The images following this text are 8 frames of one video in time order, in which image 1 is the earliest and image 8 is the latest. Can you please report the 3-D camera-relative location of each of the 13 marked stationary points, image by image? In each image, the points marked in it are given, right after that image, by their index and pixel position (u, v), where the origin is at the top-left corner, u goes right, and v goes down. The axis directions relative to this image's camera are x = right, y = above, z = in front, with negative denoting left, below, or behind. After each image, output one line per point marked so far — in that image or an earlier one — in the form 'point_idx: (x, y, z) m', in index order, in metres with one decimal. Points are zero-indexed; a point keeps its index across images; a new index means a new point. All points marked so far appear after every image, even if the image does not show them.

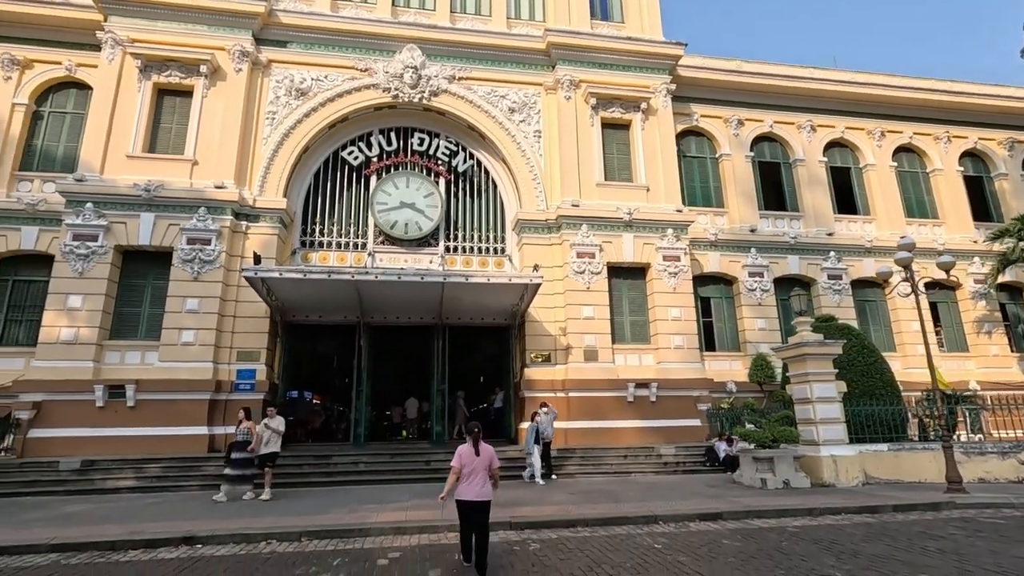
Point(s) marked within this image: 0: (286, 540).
0: (-3.2, -3.5, +7.5) m
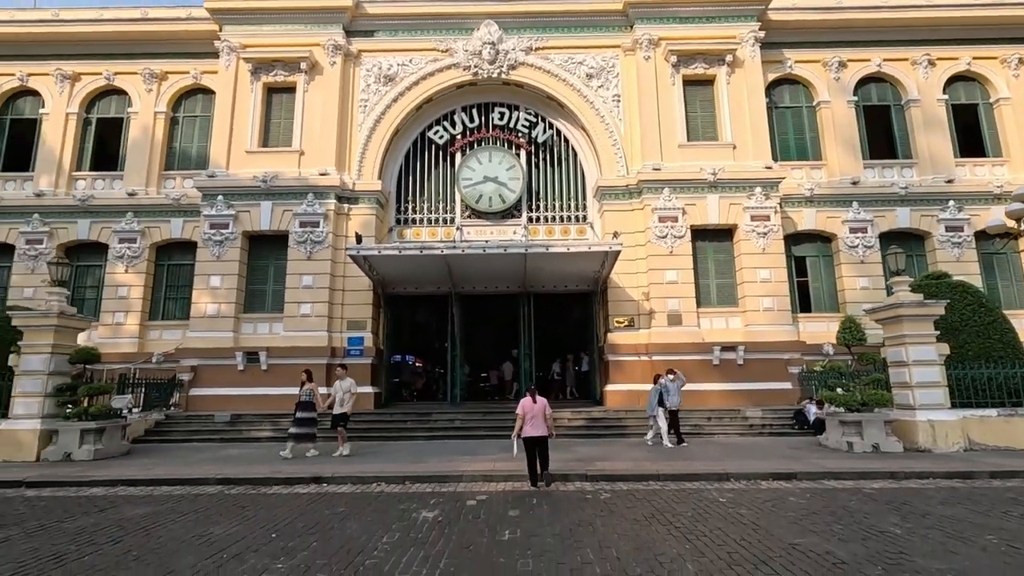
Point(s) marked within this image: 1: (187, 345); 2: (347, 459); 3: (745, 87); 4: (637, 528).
0: (-2.0, -3.2, +8.8) m
1: (-10.1, -1.8, +16.8) m
2: (-3.3, -3.4, +10.7) m
3: (+8.0, +6.9, +18.5) m
4: (+1.4, -2.7, +6.1) m
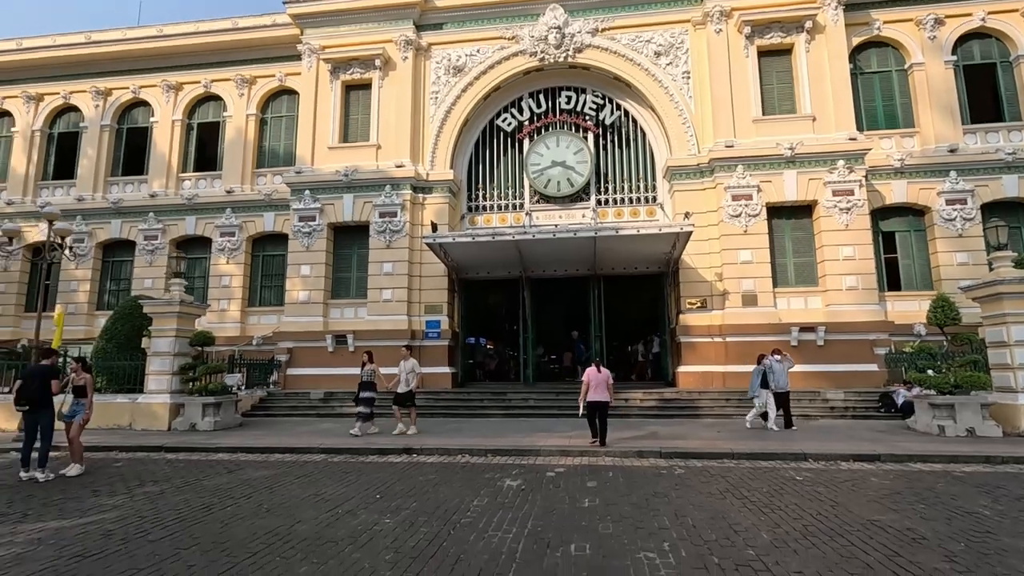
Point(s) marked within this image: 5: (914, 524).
0: (-0.6, -2.9, +9.5) m
1: (-7.8, -1.4, +18.4) m
2: (-1.7, -3.1, +11.5) m
3: (+10.3, +7.7, +17.5) m
4: (+2.4, -2.5, +6.4) m
5: (+4.0, -2.3, +5.4) m
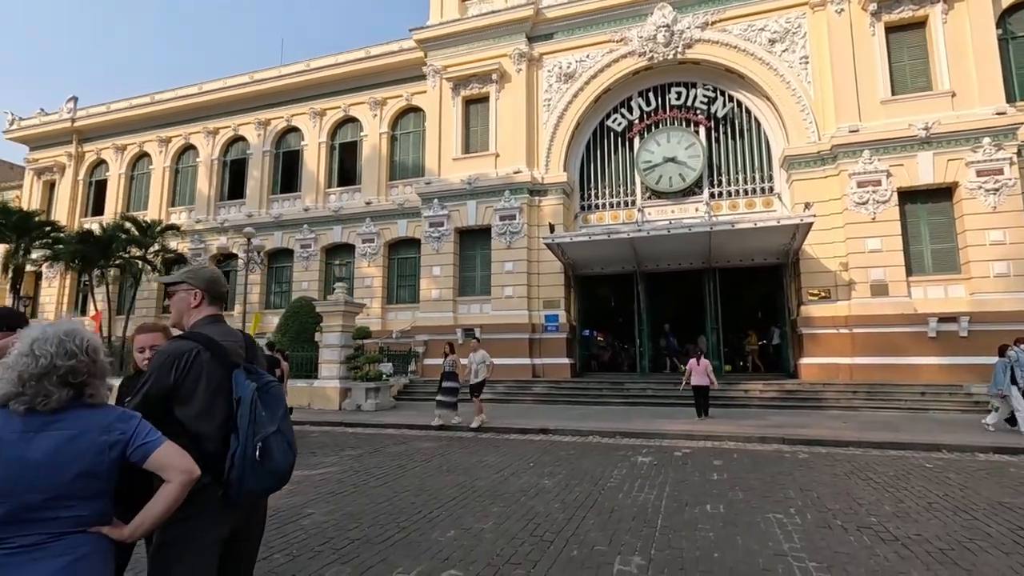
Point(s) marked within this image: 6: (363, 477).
0: (+1.8, -2.9, +10.5) m
1: (-3.5, -1.4, +20.6) m
2: (+1.2, -3.1, +12.8) m
3: (+13.8, +8.0, +16.3) m
4: (+4.2, -2.5, +6.9) m
5: (+5.6, -2.3, +5.7) m
6: (-2.1, -2.6, +7.4) m
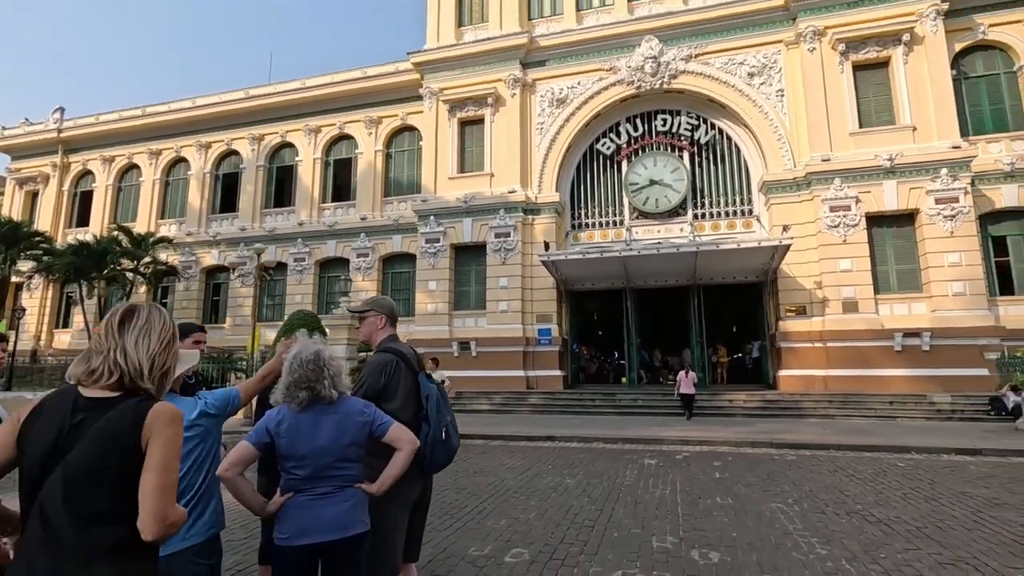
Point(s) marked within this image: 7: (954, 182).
0: (+2.0, -3.2, +11.3) m
1: (-3.8, -1.9, +21.2) m
2: (+1.2, -3.5, +13.5) m
3: (+13.8, +7.5, +17.9) m
4: (+4.5, -2.8, +7.9) m
5: (+6.1, -2.6, +6.6) m
6: (-1.7, -2.9, +8.0) m
7: (+13.9, +3.3, +16.9) m
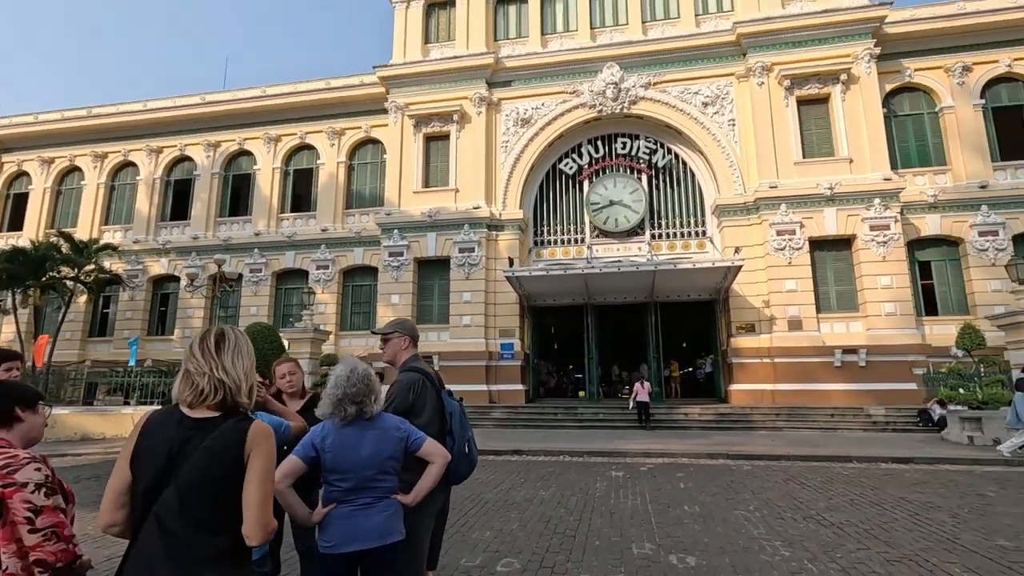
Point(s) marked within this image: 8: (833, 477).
0: (+1.3, -3.6, +11.7) m
1: (-5.3, -2.4, +21.0) m
2: (+0.4, -3.9, +13.8) m
3: (+12.7, +6.7, +19.4) m
4: (+4.2, -3.1, +8.4) m
5: (+5.8, -2.9, +7.3) m
6: (-2.1, -3.1, +8.0) m
7: (+12.8, +2.6, +18.3) m
8: (+5.4, -3.2, +9.0) m
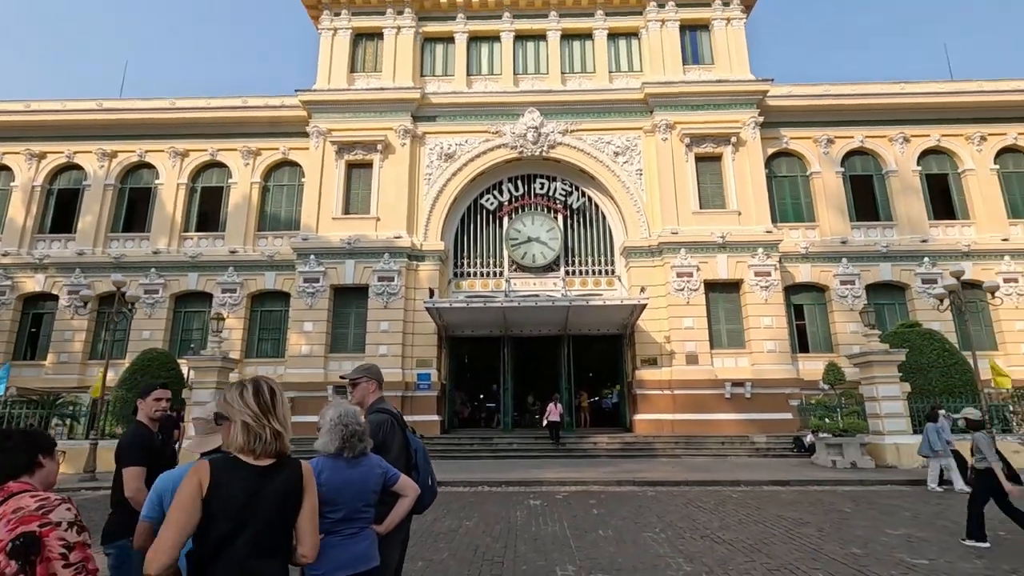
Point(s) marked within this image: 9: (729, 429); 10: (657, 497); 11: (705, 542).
0: (-0.4, -4.4, +12.0) m
1: (-8.5, -3.5, +20.2) m
2: (-1.8, -4.8, +13.9) m
3: (+9.7, +5.2, +22.1) m
4: (+2.9, -3.8, +9.3) m
5: (+4.6, -3.6, +8.5) m
6: (-3.2, -3.6, +7.9) m
7: (+9.9, +1.1, +20.8) m
8: (+4.0, -4.0, +10.0) m
9: (+7.9, -5.1, +19.5) m
10: (+2.8, -4.1, +10.4) m
11: (+2.5, -3.3, +7.0) m
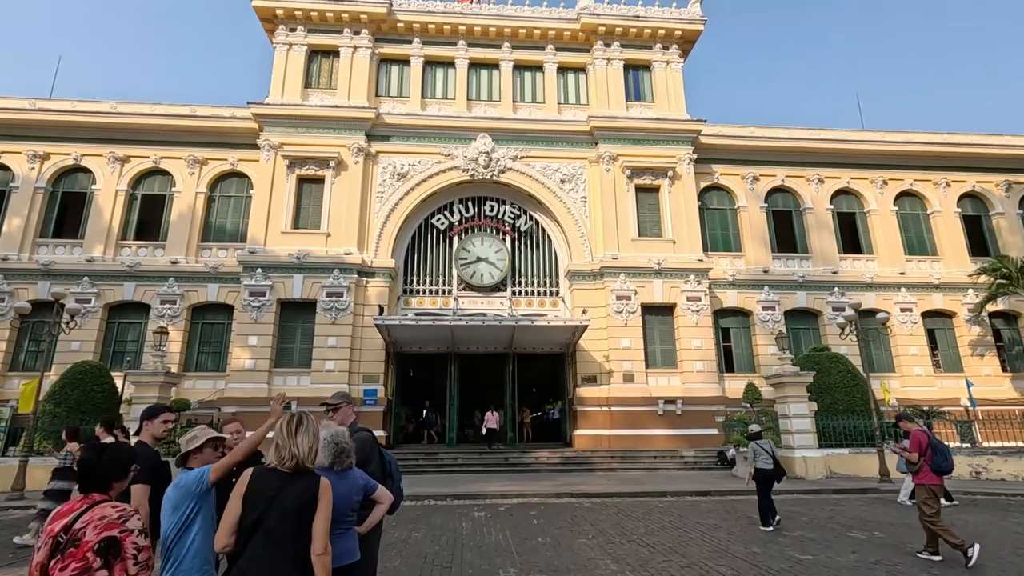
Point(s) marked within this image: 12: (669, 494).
0: (-1.7, -4.9, +12.5) m
1: (-10.5, -3.9, +19.9) m
2: (-3.2, -5.3, +14.3) m
3: (+7.6, +4.1, +23.8) m
4: (+1.9, -4.4, +10.2) m
5: (+3.7, -4.2, +9.6) m
6: (-4.0, -3.9, +8.2) m
7: (+7.8, +0.1, +22.5) m
8: (+2.9, -4.6, +11.0) m
9: (+5.8, -6.0, +20.8) m
10: (+1.7, -4.6, +11.3) m
11: (+1.7, -3.8, +7.9) m
12: (+3.8, -5.0, +13.1) m
